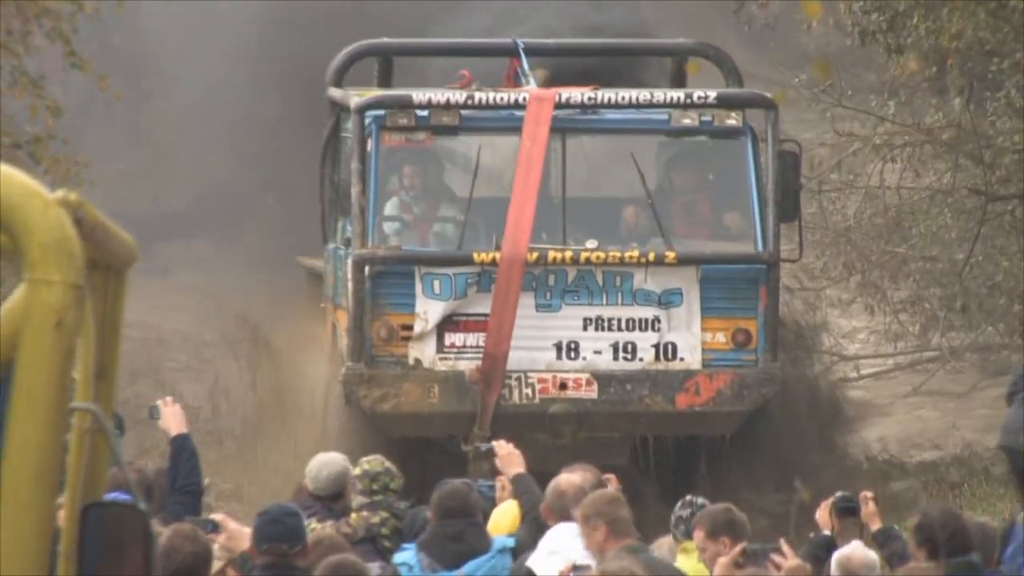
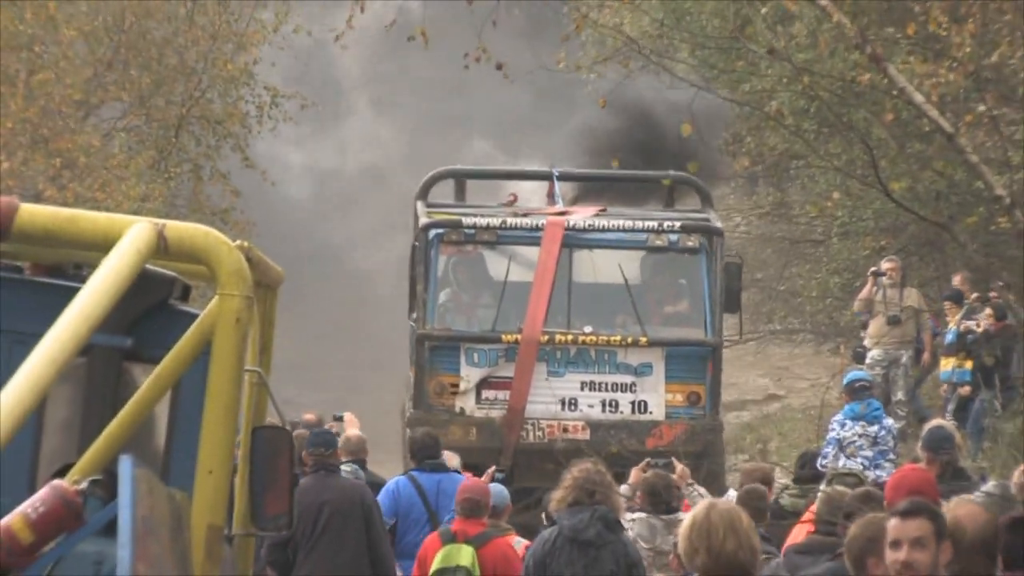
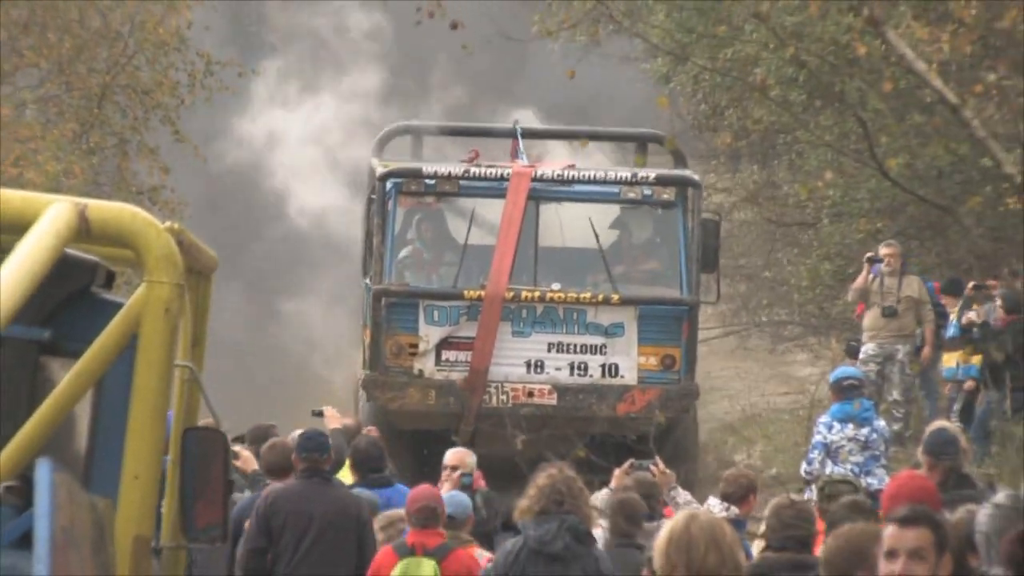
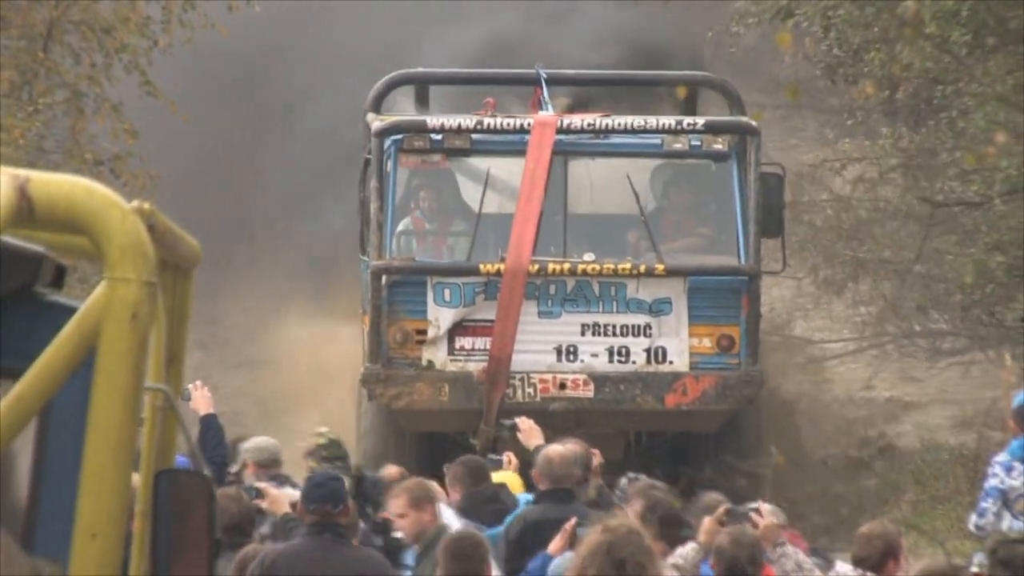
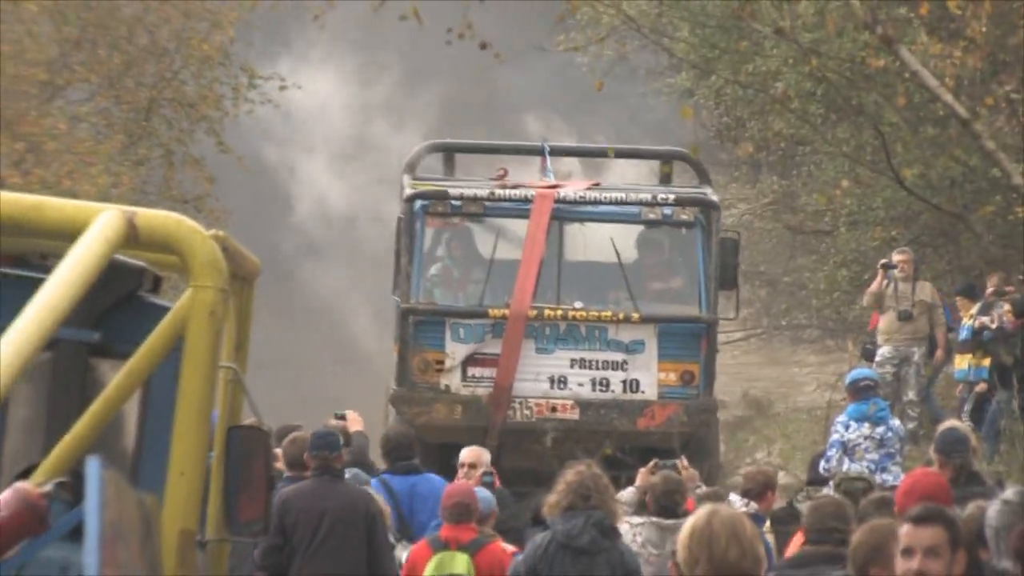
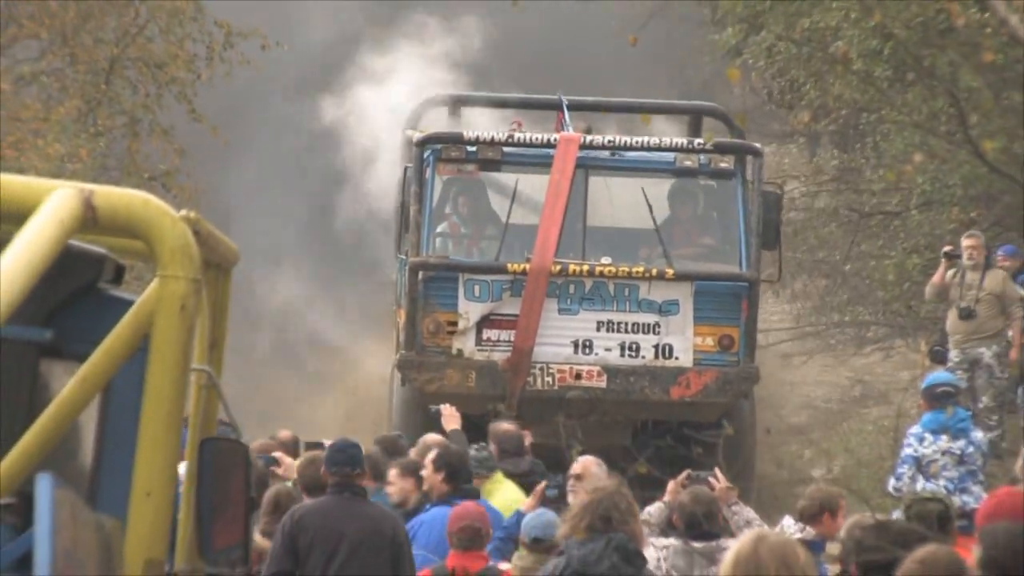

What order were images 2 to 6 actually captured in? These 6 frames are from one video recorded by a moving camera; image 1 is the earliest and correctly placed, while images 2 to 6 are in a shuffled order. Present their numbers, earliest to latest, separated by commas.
4, 6, 3, 5, 2
